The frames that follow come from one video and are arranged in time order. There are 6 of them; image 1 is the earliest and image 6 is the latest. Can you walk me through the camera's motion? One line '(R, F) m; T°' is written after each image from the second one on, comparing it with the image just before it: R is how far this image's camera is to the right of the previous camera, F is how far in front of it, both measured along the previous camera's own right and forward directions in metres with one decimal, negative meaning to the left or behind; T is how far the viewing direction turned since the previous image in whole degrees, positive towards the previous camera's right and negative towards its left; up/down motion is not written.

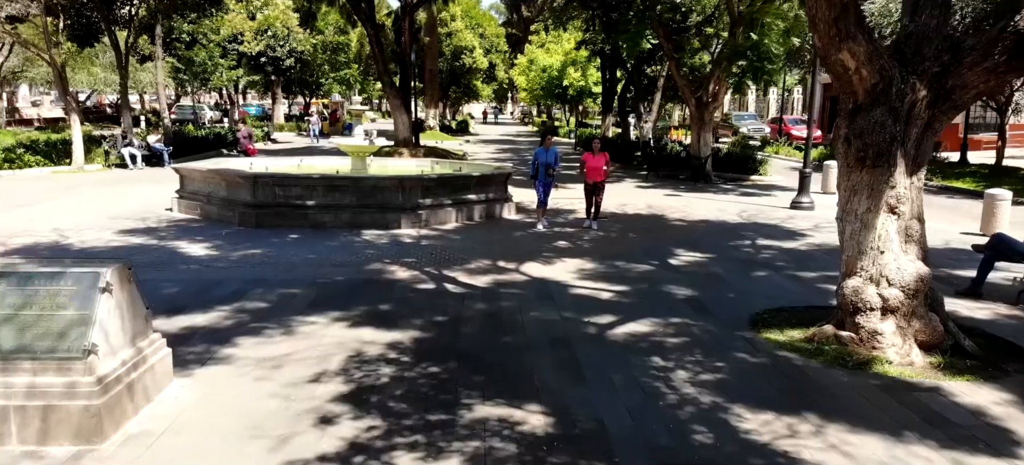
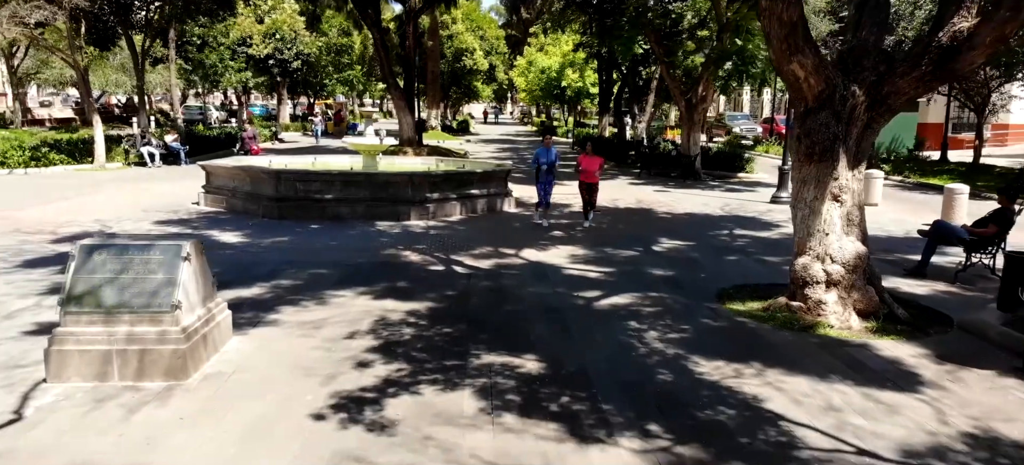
(0.0, -1.0) m; 0°
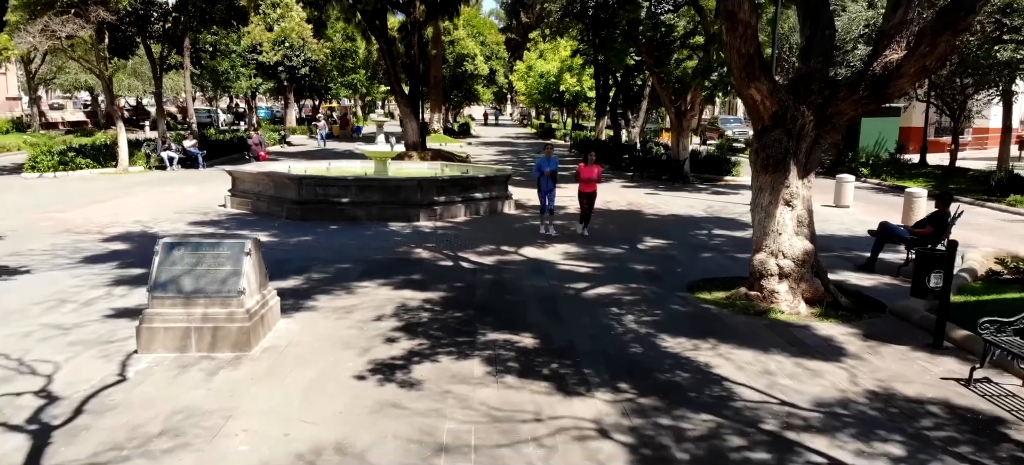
(0.0, -1.1) m; 0°
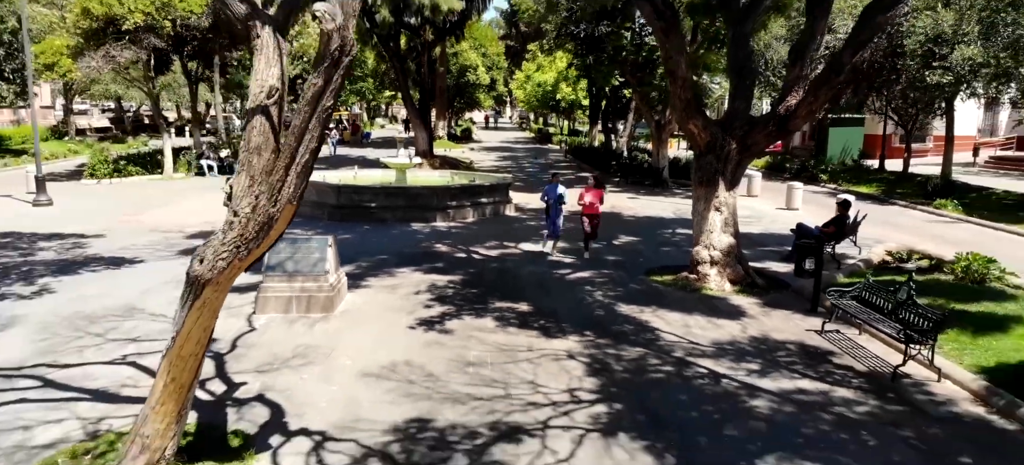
(0.0, -2.6) m; 0°
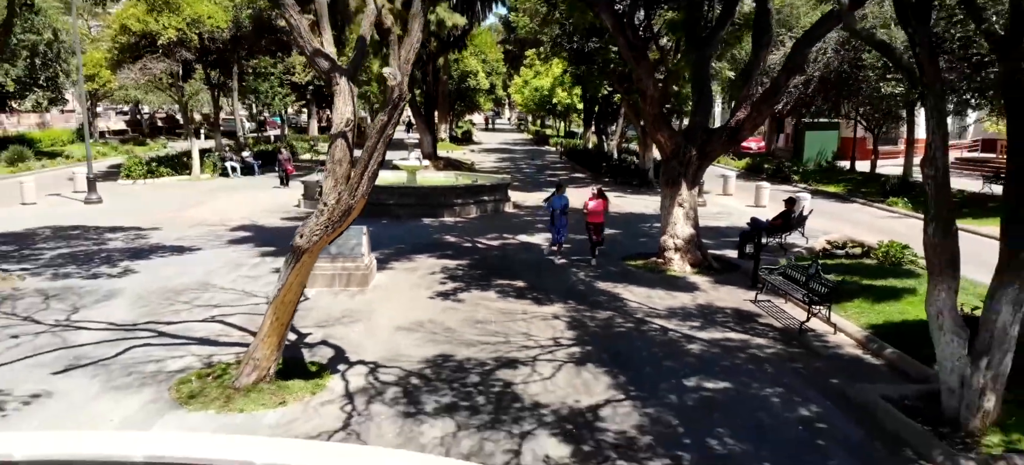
(0.0, -2.1) m; 0°
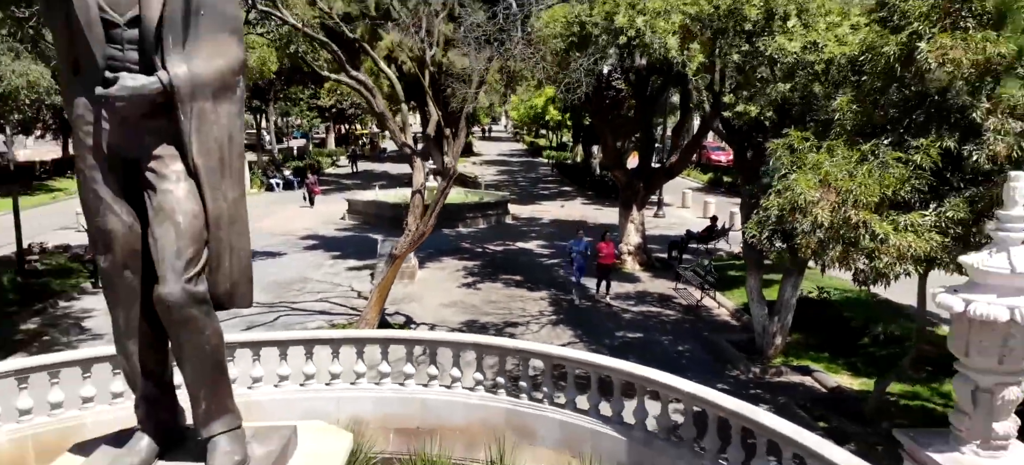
(-0.1, -5.1) m; 0°
